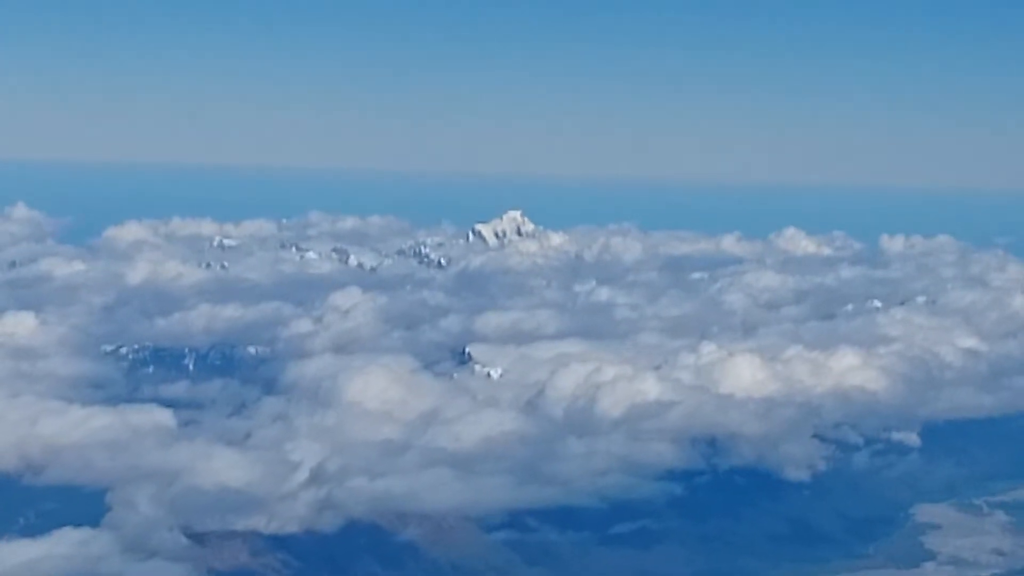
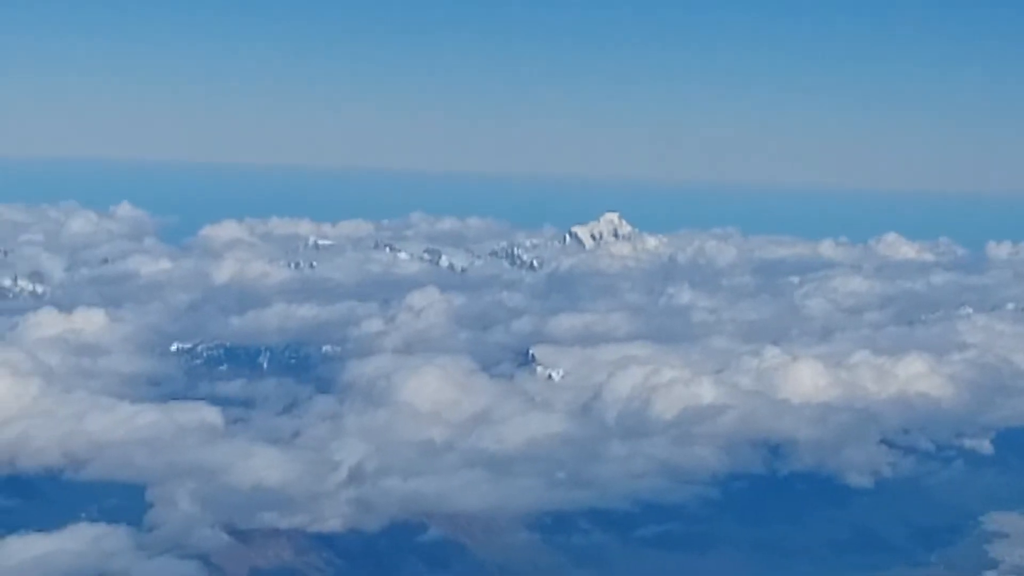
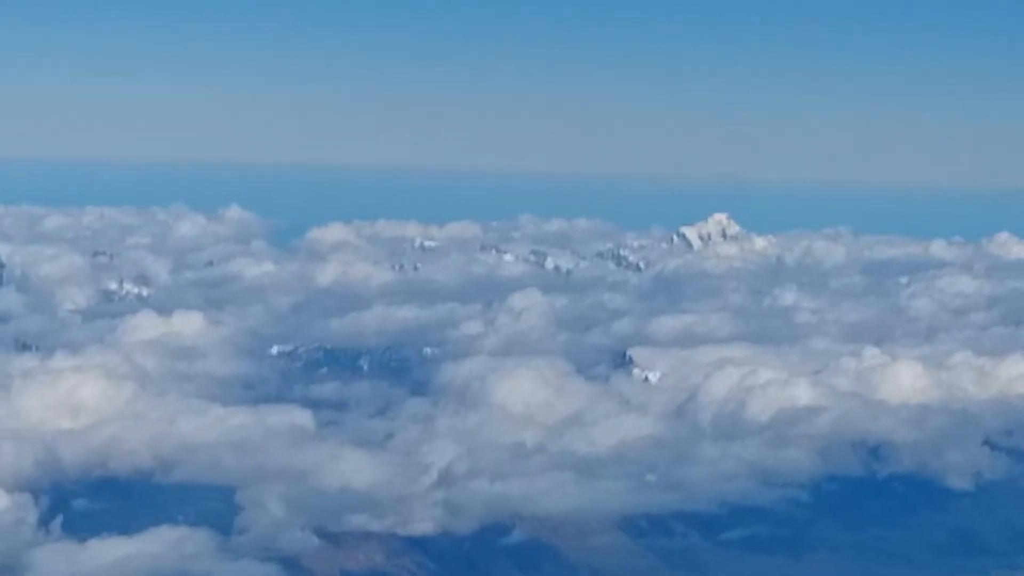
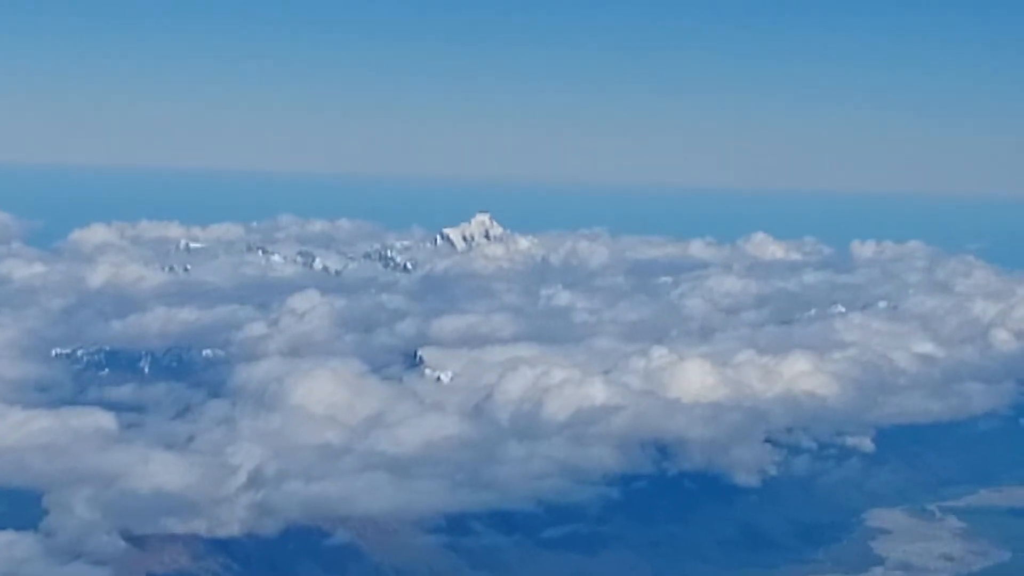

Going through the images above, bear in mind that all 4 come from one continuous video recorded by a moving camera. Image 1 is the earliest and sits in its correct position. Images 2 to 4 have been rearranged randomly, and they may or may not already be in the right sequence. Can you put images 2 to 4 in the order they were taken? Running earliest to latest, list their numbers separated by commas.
4, 2, 3
